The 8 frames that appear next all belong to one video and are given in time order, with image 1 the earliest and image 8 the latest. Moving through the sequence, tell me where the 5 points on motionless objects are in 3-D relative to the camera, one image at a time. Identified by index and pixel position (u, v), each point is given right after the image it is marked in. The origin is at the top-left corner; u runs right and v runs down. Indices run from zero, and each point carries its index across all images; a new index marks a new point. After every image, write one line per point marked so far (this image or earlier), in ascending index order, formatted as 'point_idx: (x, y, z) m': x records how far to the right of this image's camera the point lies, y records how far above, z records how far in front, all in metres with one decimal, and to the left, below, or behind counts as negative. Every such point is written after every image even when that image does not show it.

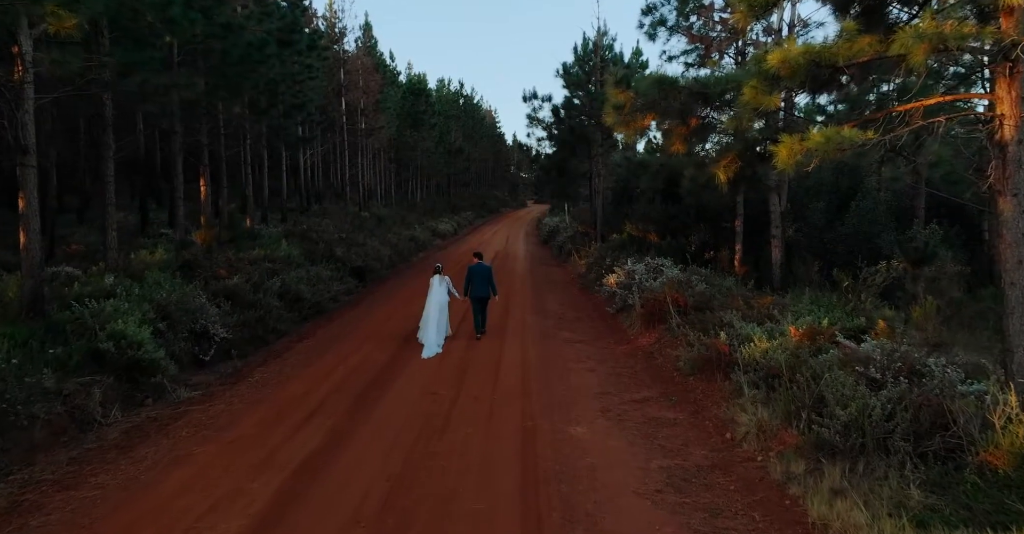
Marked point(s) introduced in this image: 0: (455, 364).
0: (-0.9, -1.5, +8.2) m
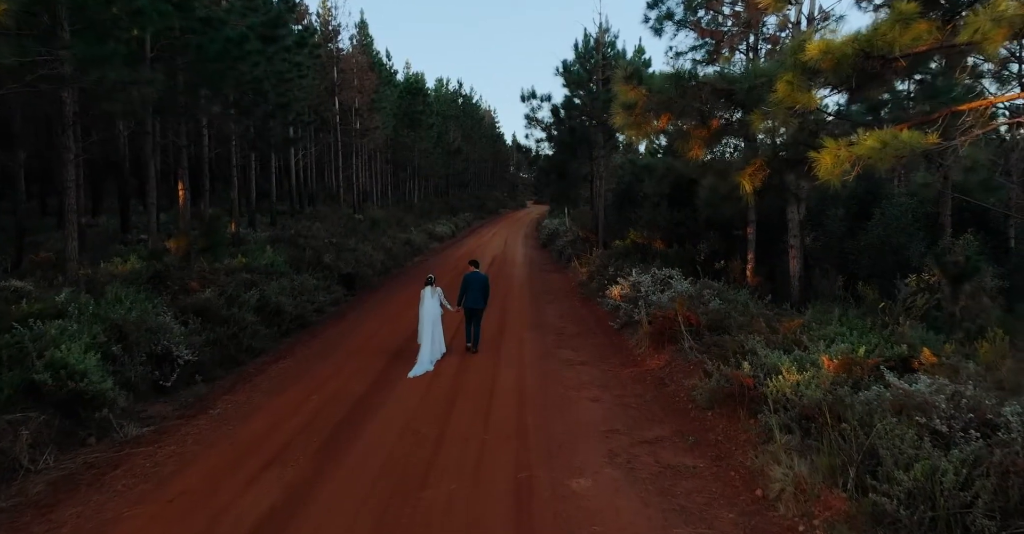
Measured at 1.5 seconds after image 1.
0: (-0.9, -1.7, +7.4) m
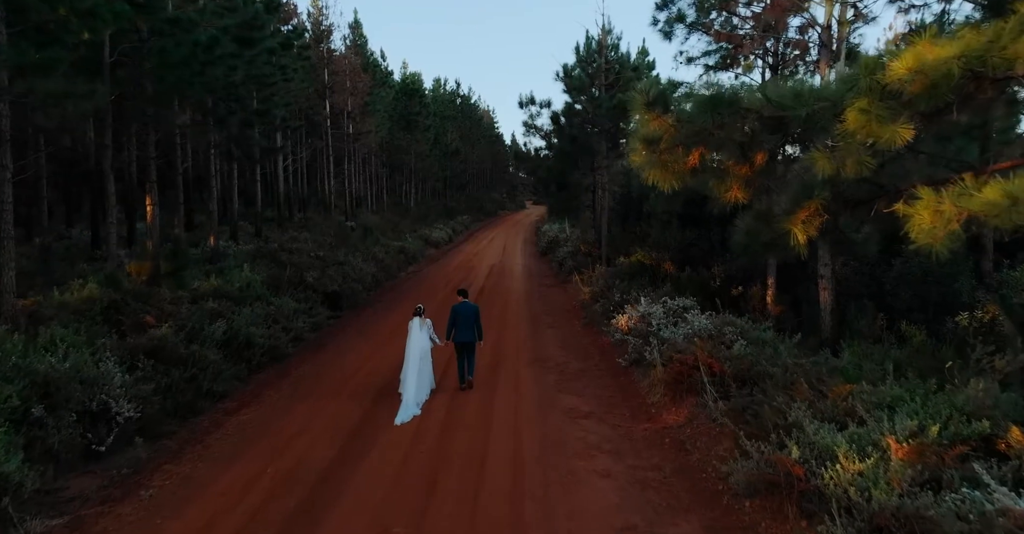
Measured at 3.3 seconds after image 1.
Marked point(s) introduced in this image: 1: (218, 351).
0: (-1.0, -2.2, +6.3) m
1: (-5.0, -1.4, +9.0) m
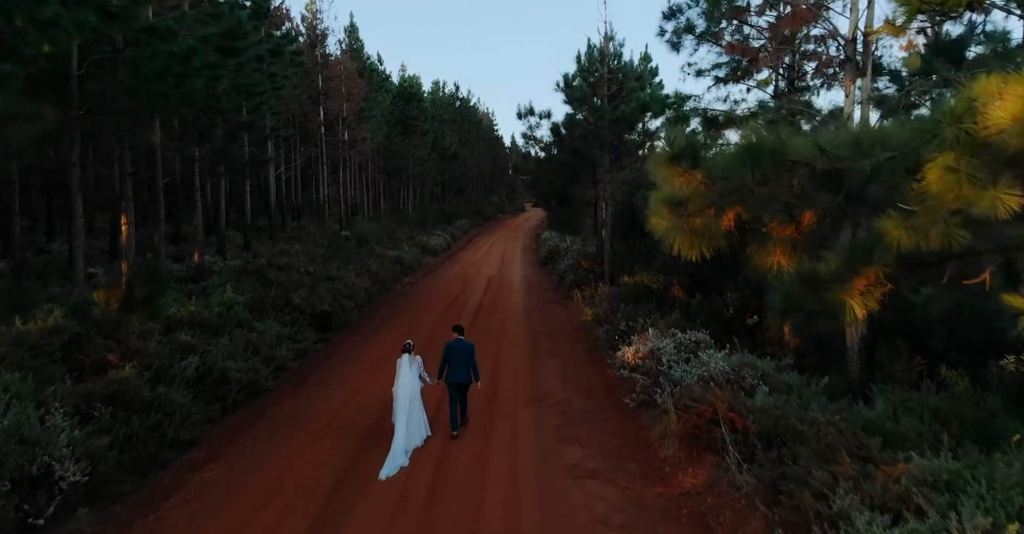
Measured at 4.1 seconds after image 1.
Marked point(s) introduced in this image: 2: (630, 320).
0: (-1.1, -2.7, +5.5) m
1: (-5.0, -1.9, +8.3) m
2: (+2.5, -1.1, +11.3) m
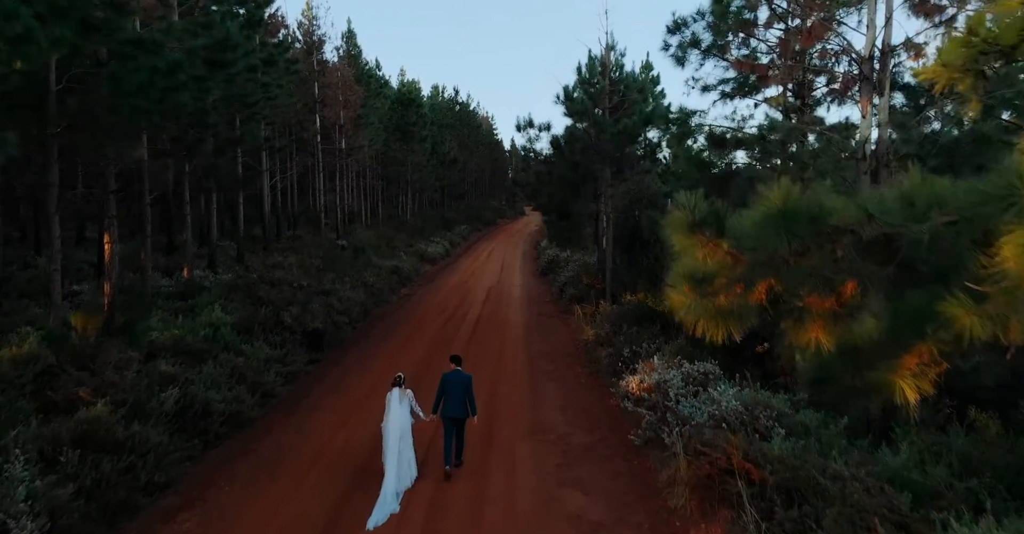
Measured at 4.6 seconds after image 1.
0: (-1.1, -3.1, +5.1) m
1: (-5.0, -2.4, +7.8) m
2: (+2.5, -1.6, +10.8) m
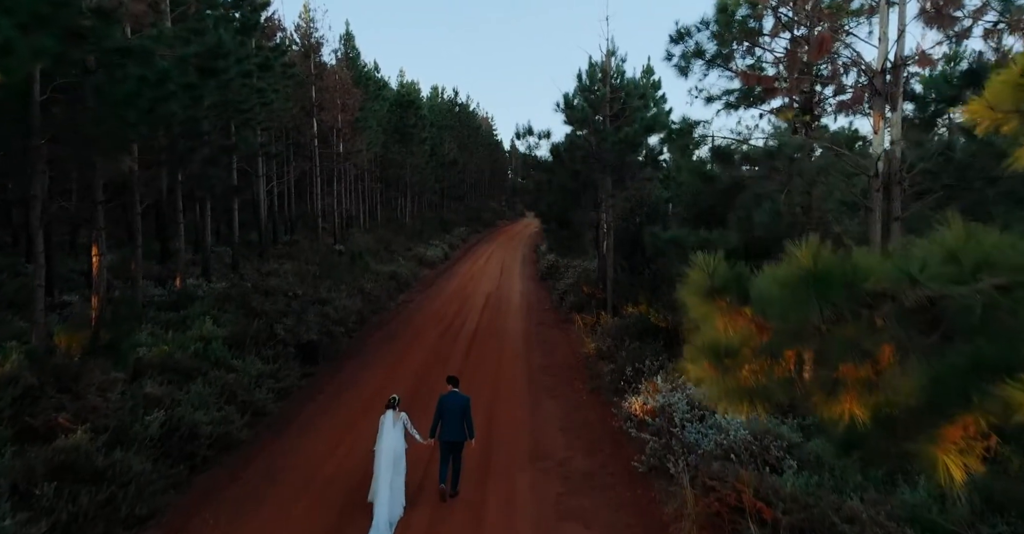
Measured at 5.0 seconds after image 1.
0: (-1.1, -3.4, +4.8) m
1: (-5.1, -2.6, +7.5) m
2: (+2.4, -1.9, +10.5) m
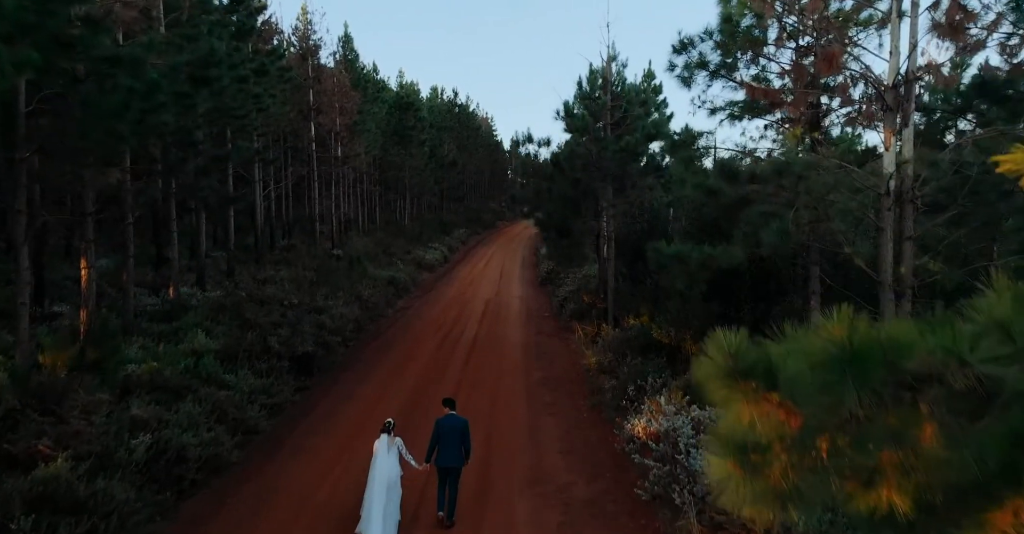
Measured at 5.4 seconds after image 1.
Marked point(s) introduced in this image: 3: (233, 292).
0: (-1.1, -3.6, +4.5) m
1: (-5.1, -2.9, +7.2) m
2: (+2.4, -2.1, +10.3) m
3: (-9.0, -0.8, +17.3) m
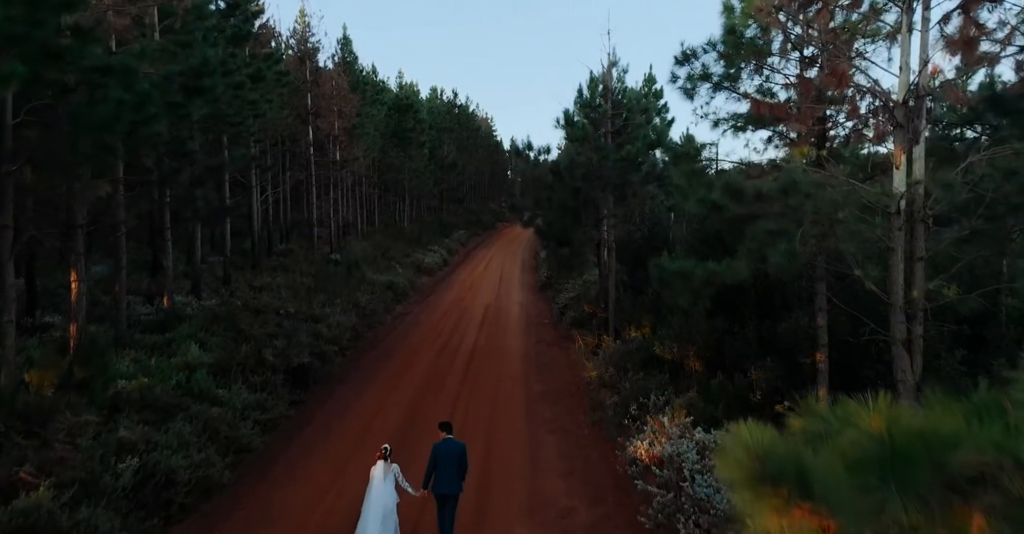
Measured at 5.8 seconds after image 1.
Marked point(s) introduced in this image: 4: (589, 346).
0: (-1.1, -3.9, +4.3) m
1: (-5.1, -3.2, +7.0) m
2: (+2.4, -2.4, +10.1) m
3: (-9.1, -1.1, +17.1) m
4: (+2.2, -2.2, +15.4) m
